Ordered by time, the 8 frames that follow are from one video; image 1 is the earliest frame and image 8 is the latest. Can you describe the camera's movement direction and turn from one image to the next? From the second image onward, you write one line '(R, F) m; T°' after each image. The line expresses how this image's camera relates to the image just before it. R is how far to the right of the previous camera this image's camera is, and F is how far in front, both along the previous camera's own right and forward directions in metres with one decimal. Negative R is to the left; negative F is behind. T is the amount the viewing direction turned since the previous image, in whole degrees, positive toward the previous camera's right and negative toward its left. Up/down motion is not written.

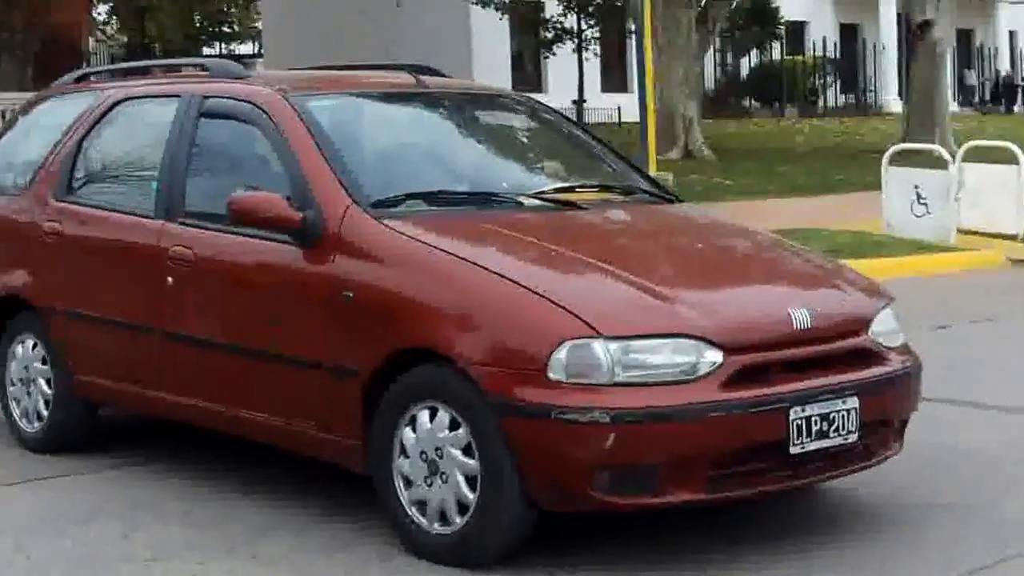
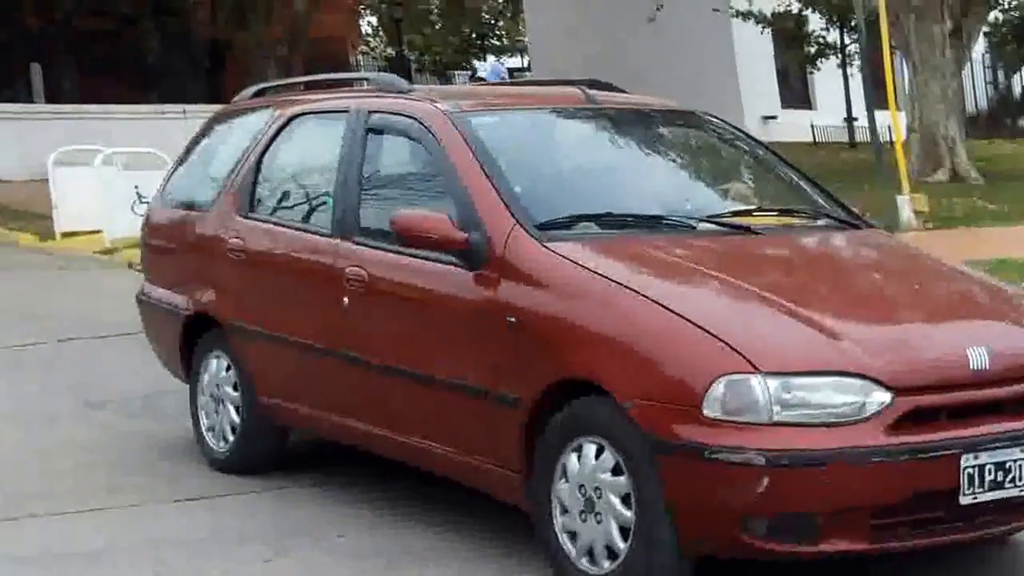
(+0.3, +0.3) m; -9°
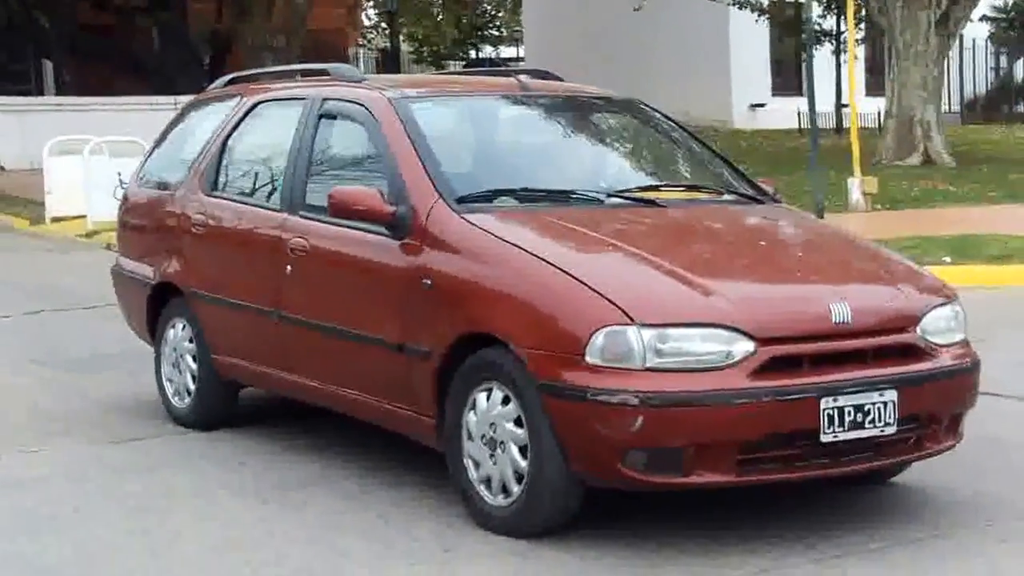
(+0.3, -0.6) m; 0°
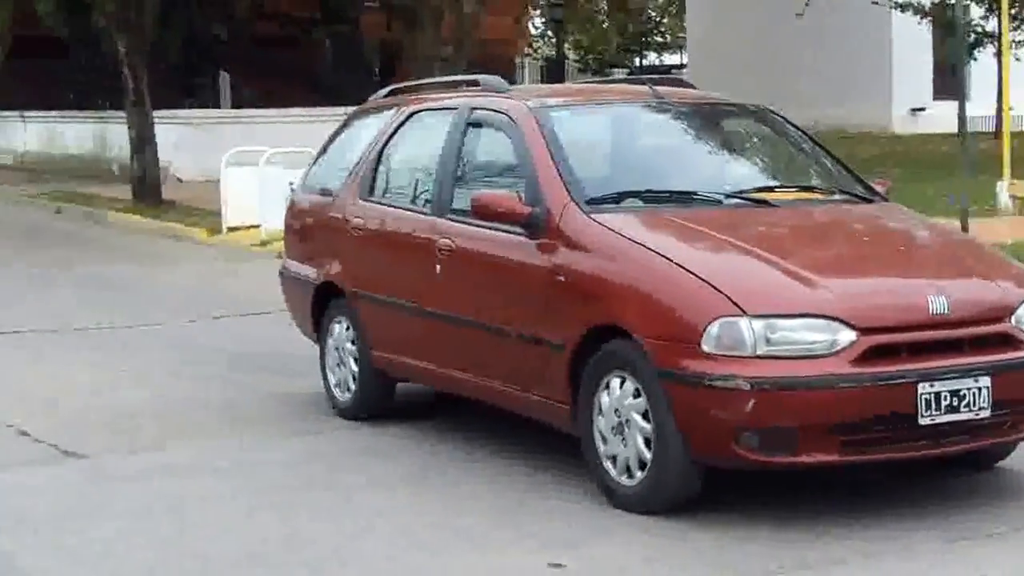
(+0.2, -0.5) m; -6°
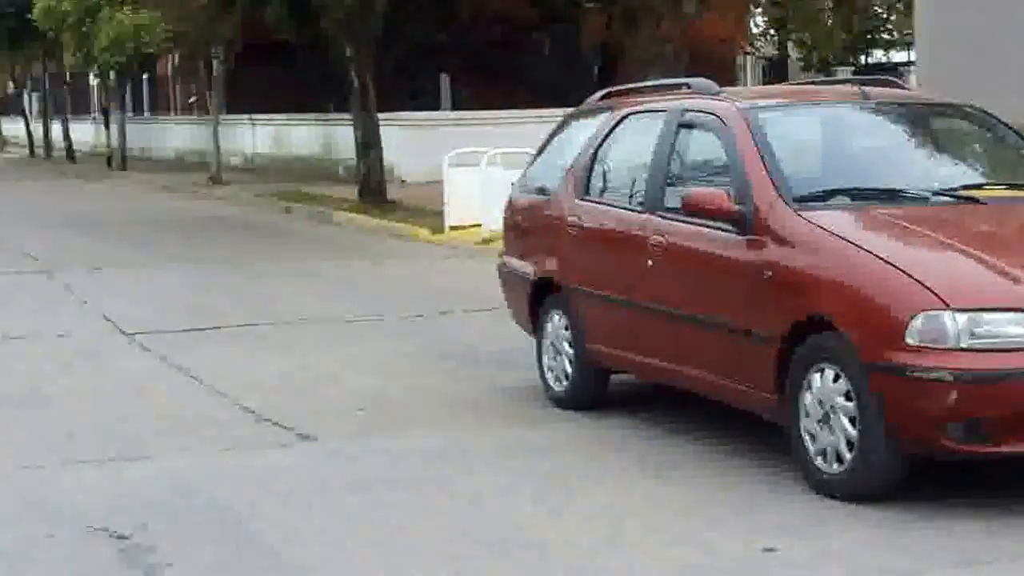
(0.0, -0.3) m; -7°
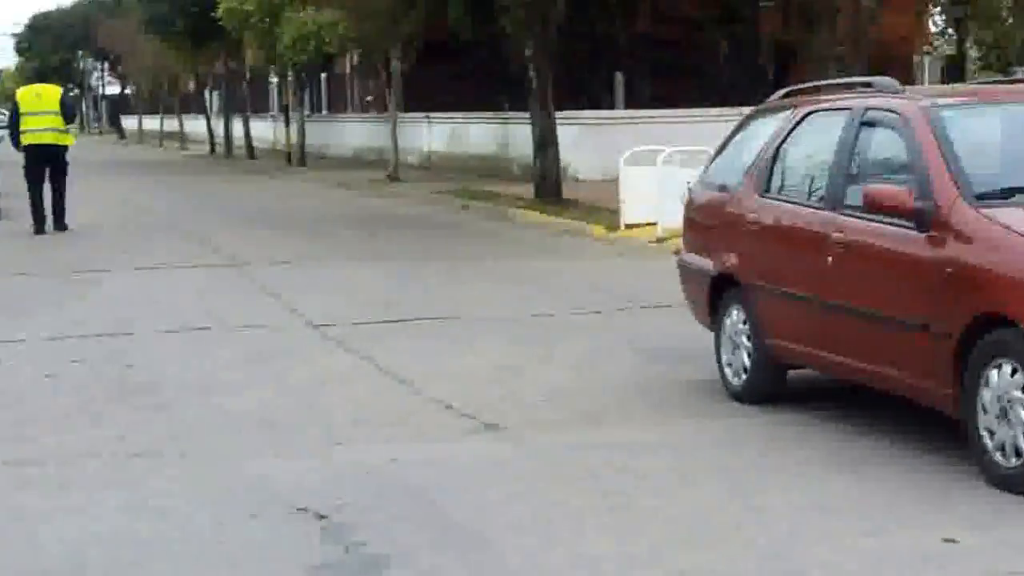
(-0.1, -0.2) m; -5°
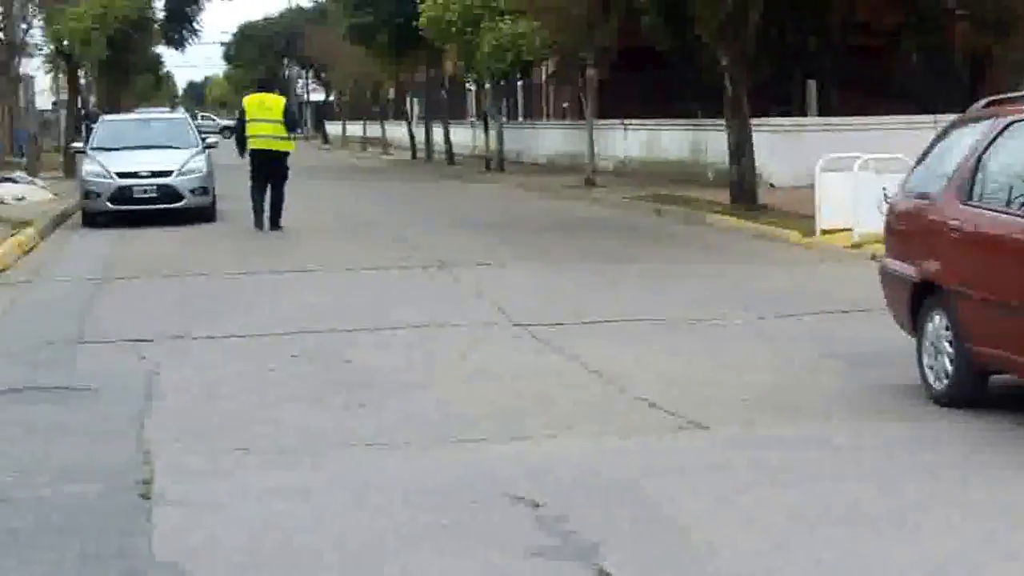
(-0.1, -0.5) m; -6°
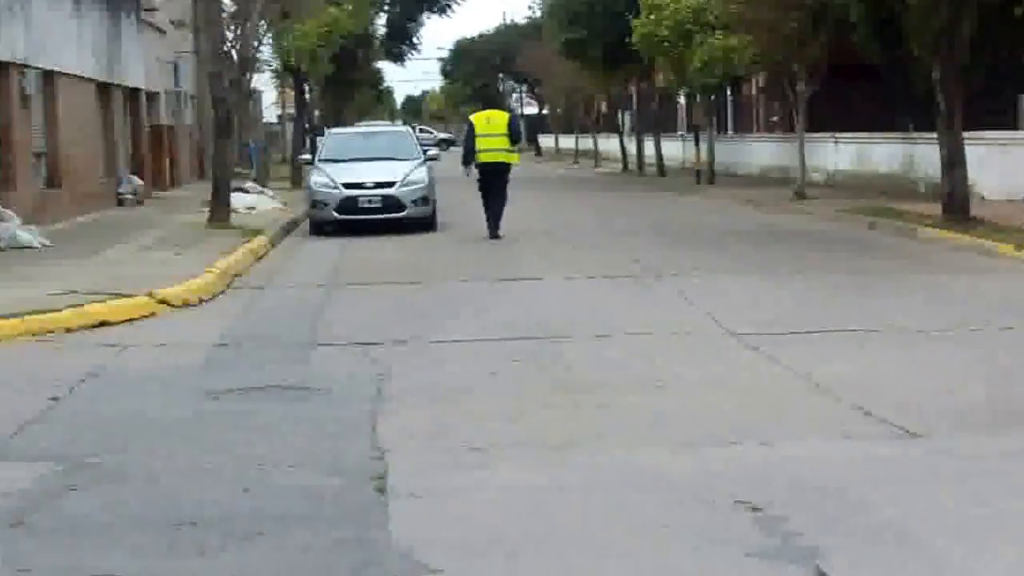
(-0.1, -0.5) m; -6°
